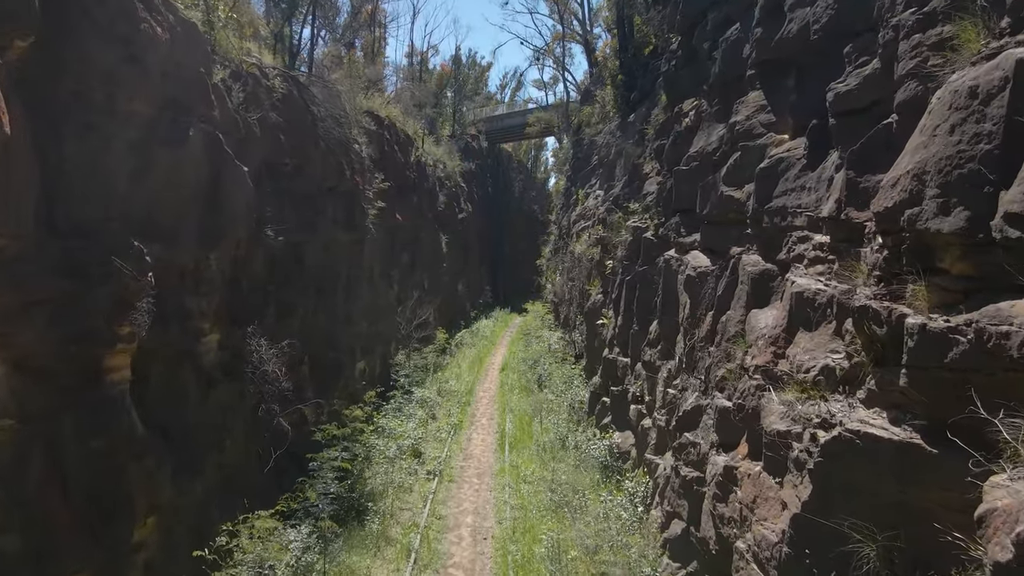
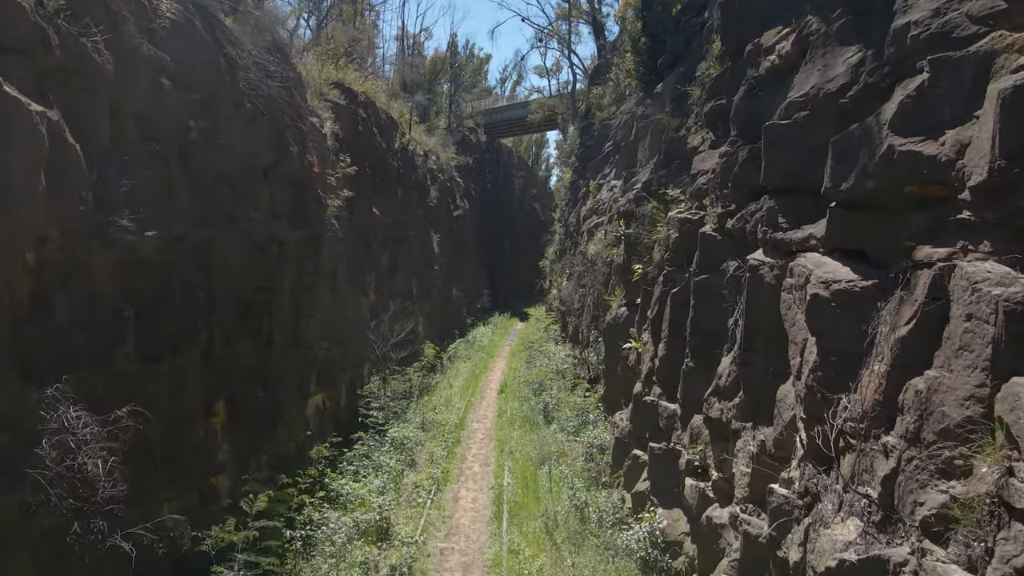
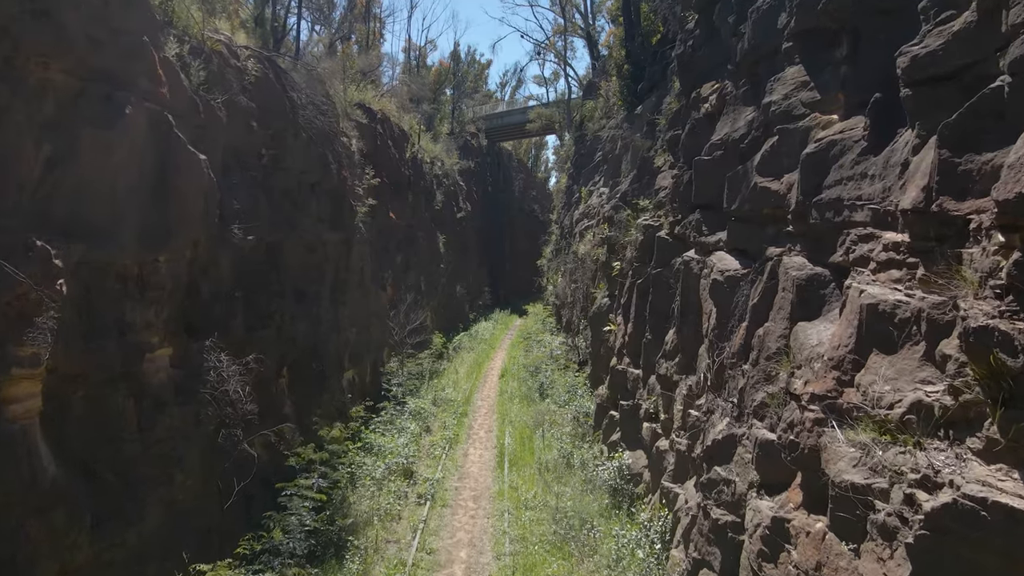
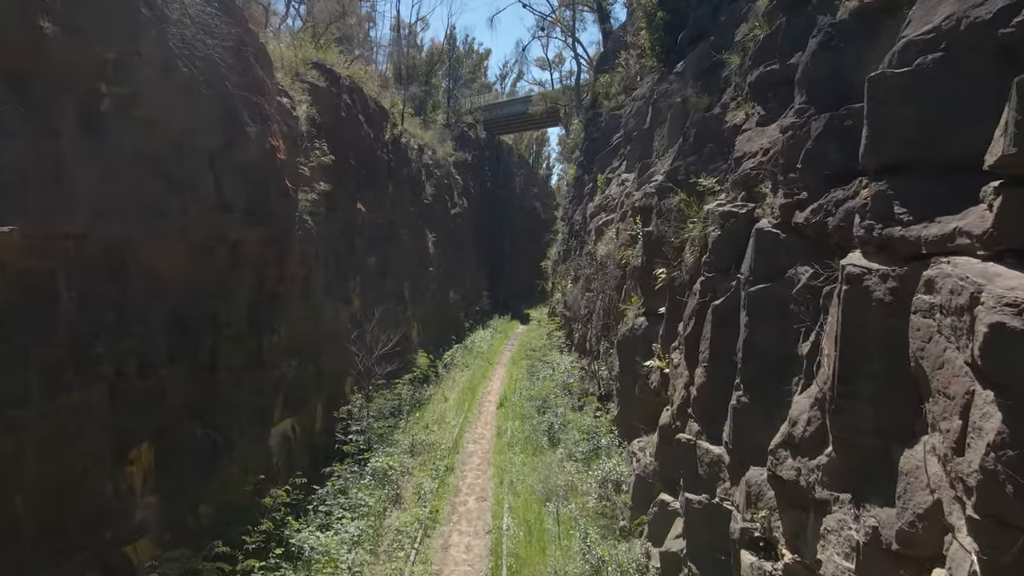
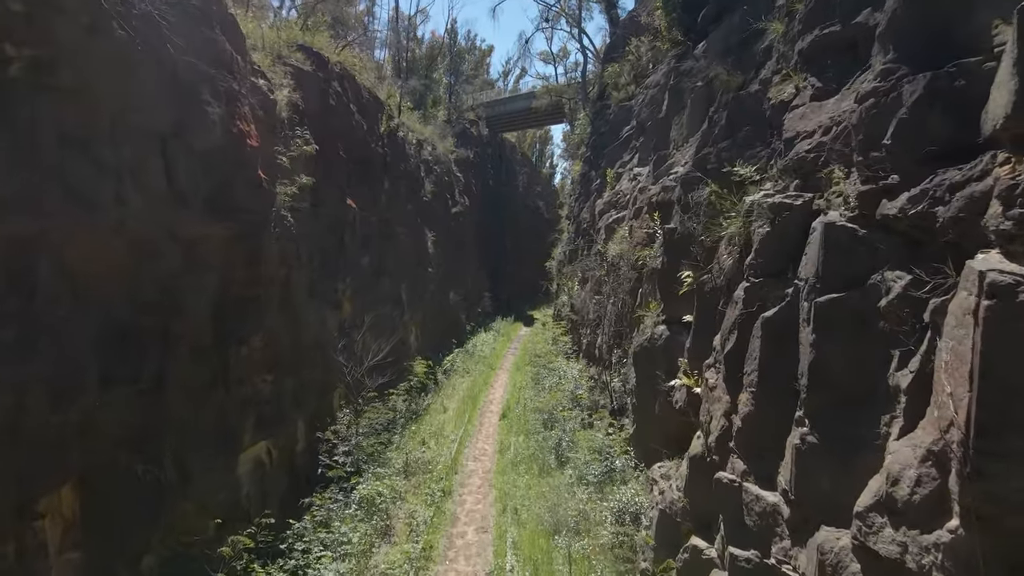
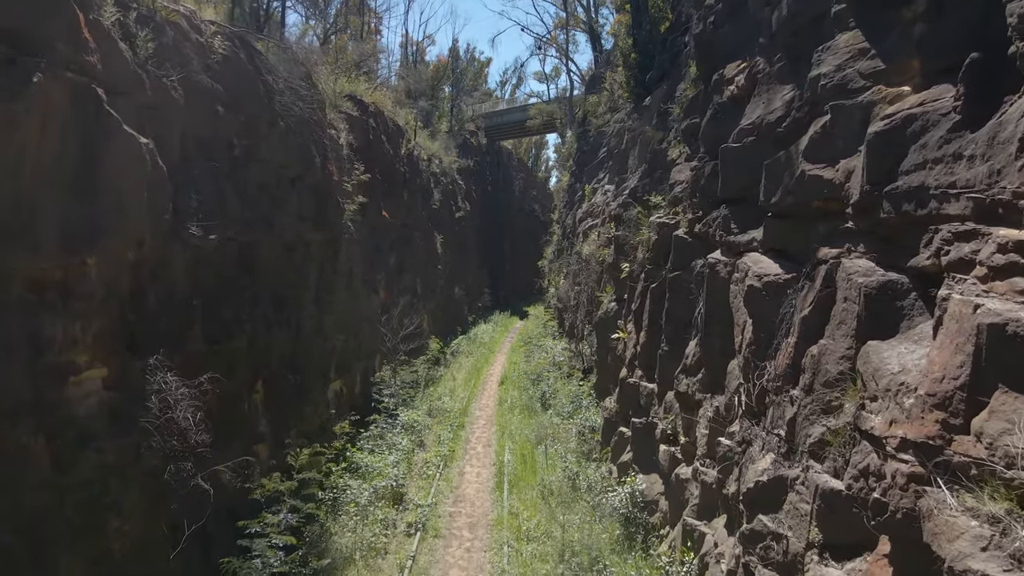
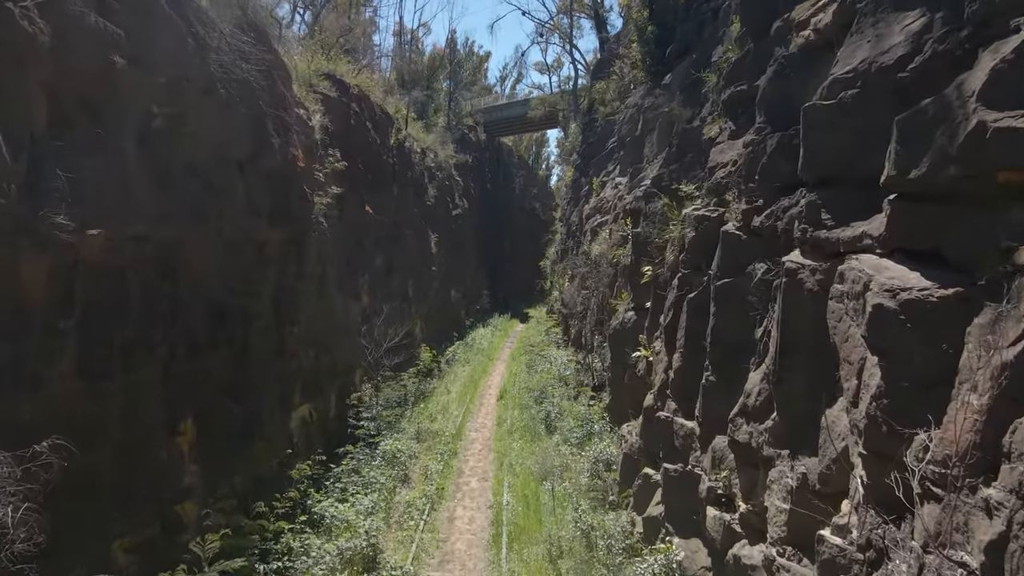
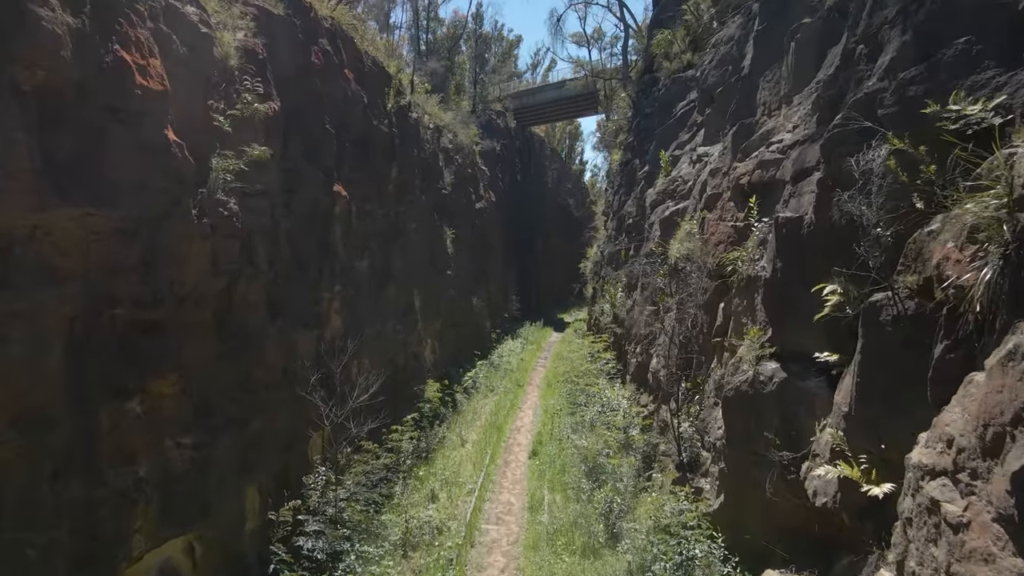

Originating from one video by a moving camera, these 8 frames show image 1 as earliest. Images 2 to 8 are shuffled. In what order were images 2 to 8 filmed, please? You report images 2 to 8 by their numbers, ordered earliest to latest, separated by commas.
3, 6, 2, 7, 4, 5, 8
